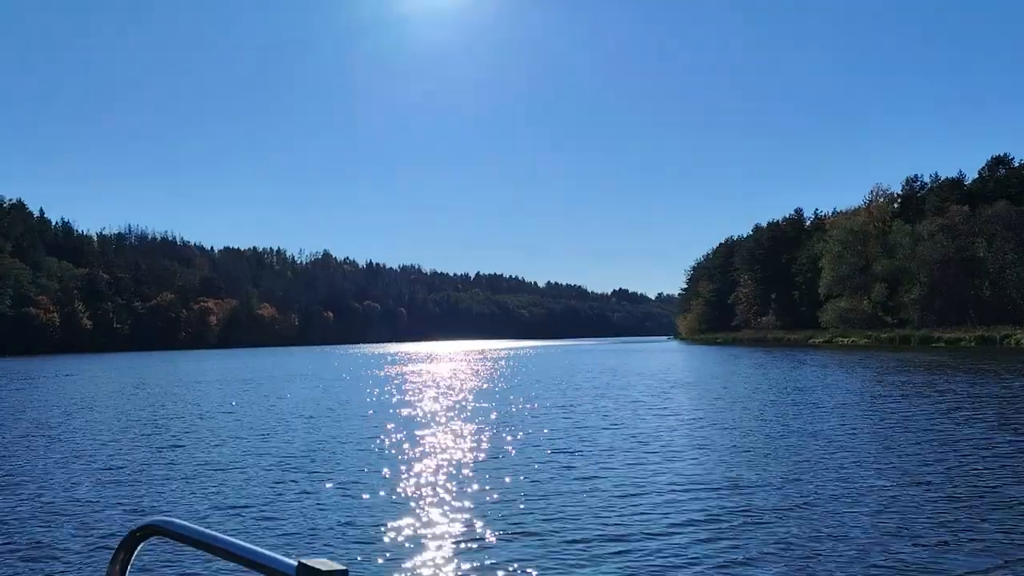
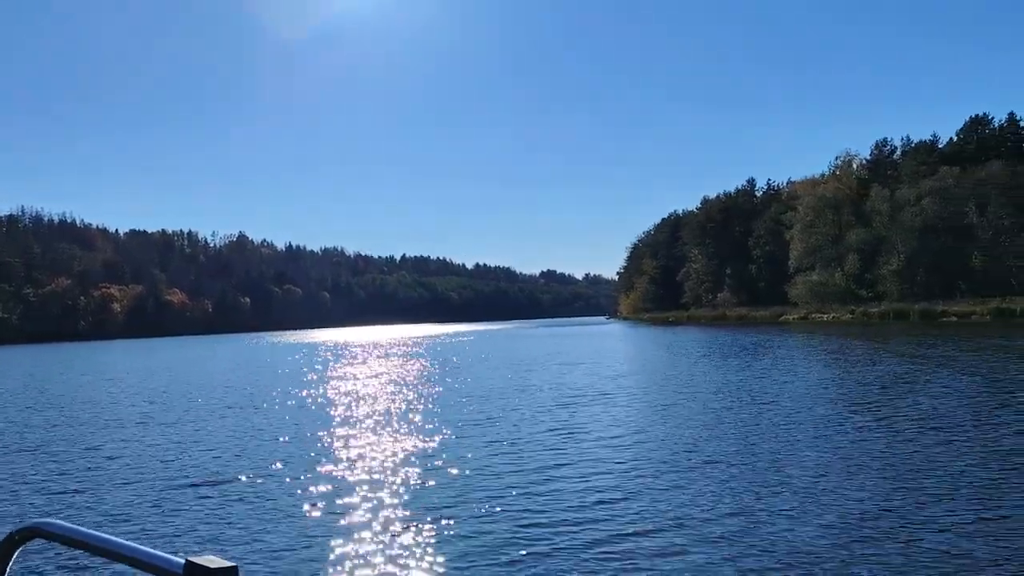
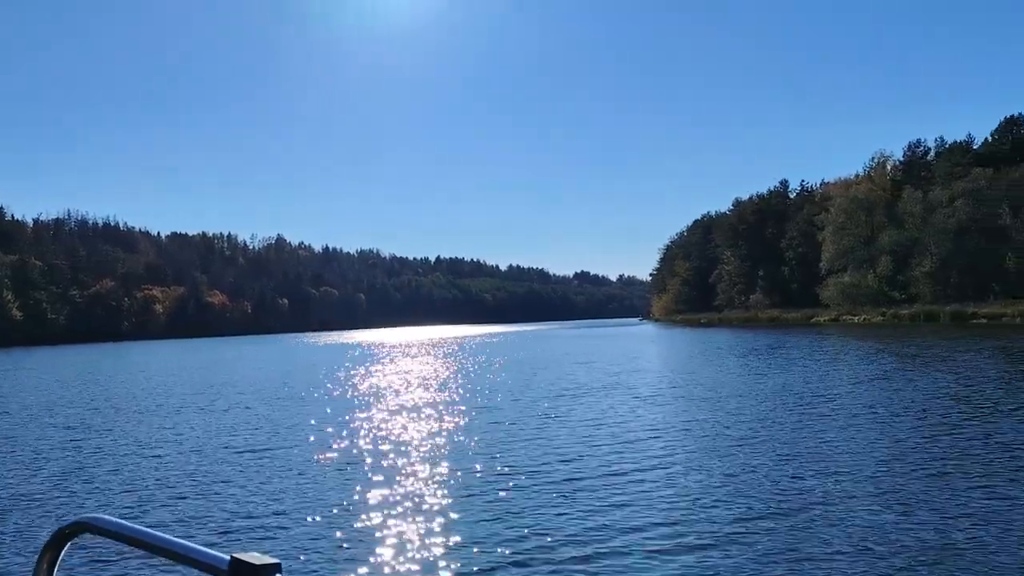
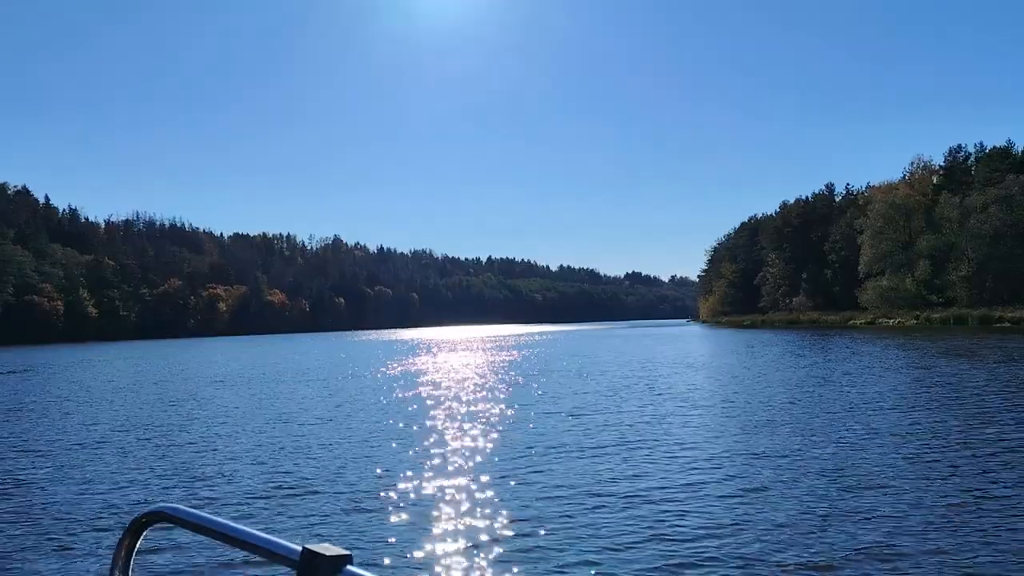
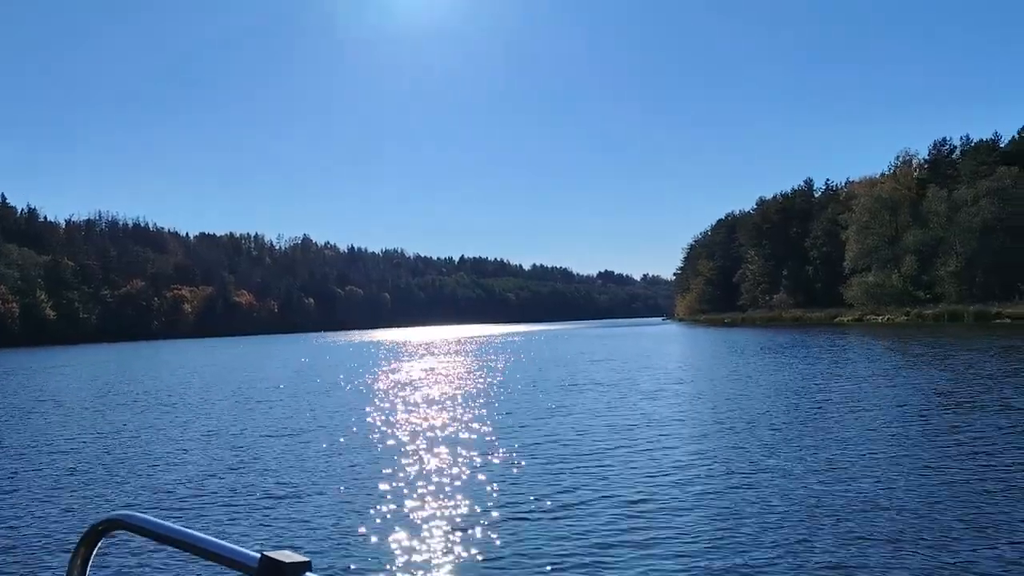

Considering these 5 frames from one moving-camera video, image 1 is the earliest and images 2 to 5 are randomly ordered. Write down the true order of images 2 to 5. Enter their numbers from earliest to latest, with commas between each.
4, 5, 3, 2
